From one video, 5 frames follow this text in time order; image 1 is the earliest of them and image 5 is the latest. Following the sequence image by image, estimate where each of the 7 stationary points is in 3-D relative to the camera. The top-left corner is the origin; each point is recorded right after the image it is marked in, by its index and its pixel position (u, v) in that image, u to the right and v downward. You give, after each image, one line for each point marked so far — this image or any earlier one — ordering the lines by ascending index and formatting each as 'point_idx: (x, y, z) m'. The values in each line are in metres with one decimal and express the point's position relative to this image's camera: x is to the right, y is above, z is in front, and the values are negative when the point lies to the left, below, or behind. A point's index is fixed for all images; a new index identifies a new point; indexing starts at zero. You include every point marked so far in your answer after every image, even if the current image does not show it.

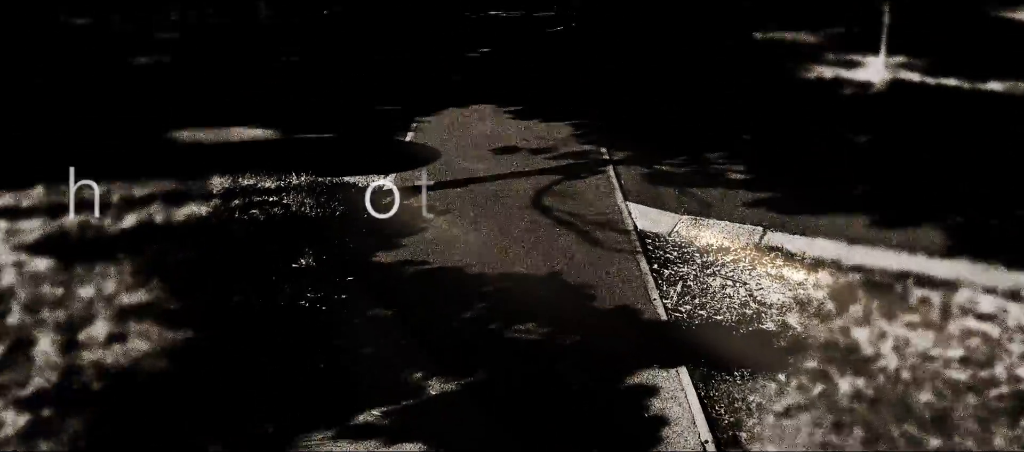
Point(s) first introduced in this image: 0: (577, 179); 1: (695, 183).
0: (+0.6, +0.5, +9.2) m
1: (+1.8, +0.4, +9.2) m
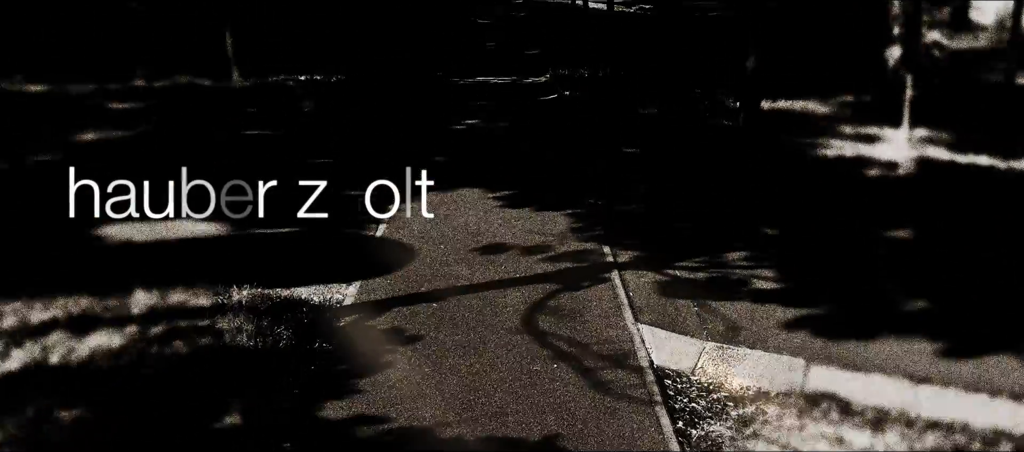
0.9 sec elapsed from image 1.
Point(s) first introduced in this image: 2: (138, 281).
0: (+0.5, -0.5, +7.7) m
1: (+1.7, -0.6, +7.8) m
2: (-3.0, -0.4, +7.5) m
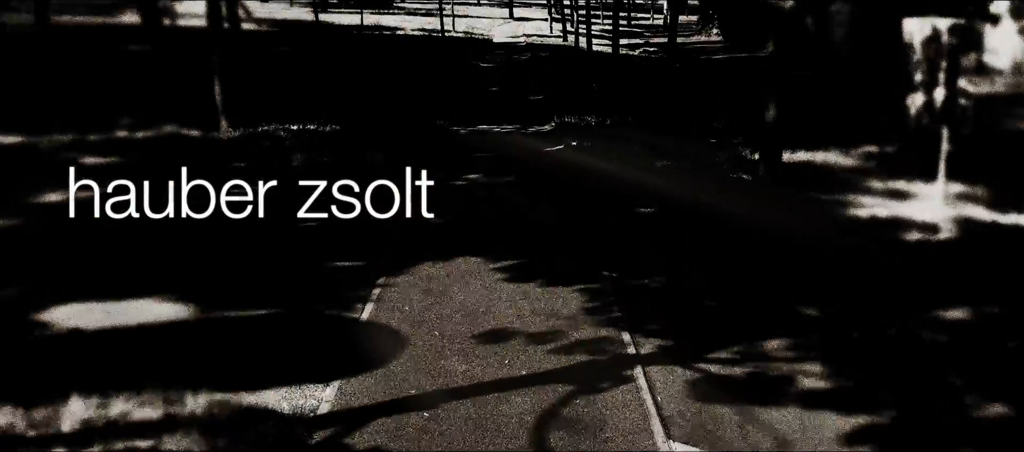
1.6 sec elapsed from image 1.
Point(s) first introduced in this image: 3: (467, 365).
0: (+0.6, -1.2, +6.5) m
1: (+1.8, -1.2, +6.6) m
2: (-3.0, -1.1, +6.3) m
3: (-0.3, -1.1, +7.0) m
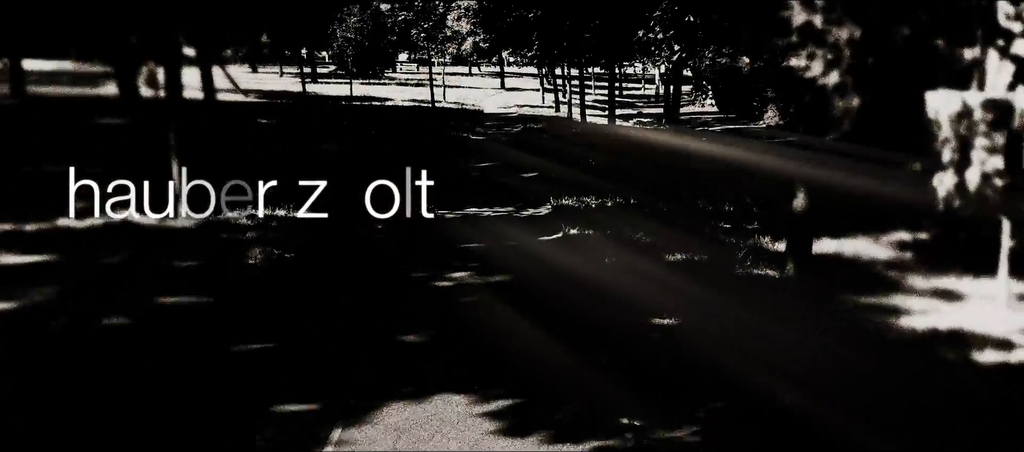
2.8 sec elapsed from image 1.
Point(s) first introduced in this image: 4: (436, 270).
0: (+0.6, -2.1, +4.5) m
1: (+1.7, -2.1, +4.5) m
2: (-3.0, -1.9, +4.2) m
3: (-0.4, -2.0, +4.9) m
4: (-1.0, -0.6, +12.7) m
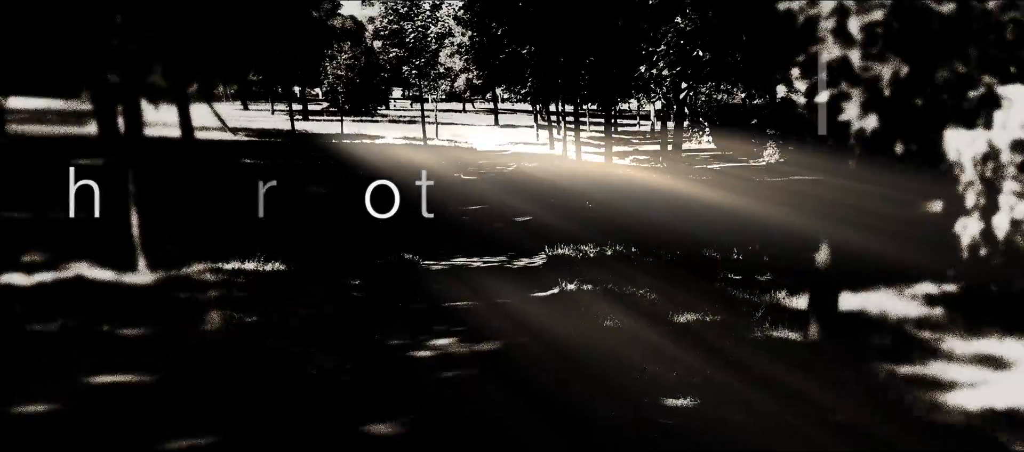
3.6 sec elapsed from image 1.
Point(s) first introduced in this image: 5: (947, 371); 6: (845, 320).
0: (+0.5, -2.5, +3.0) m
1: (+1.7, -2.5, +3.1) m
2: (-3.1, -2.4, +2.7) m
3: (-0.4, -2.4, +3.4) m
4: (-1.2, -1.3, +11.3) m
5: (+5.0, -1.7, +10.6) m
6: (+4.5, -1.3, +12.4) m
